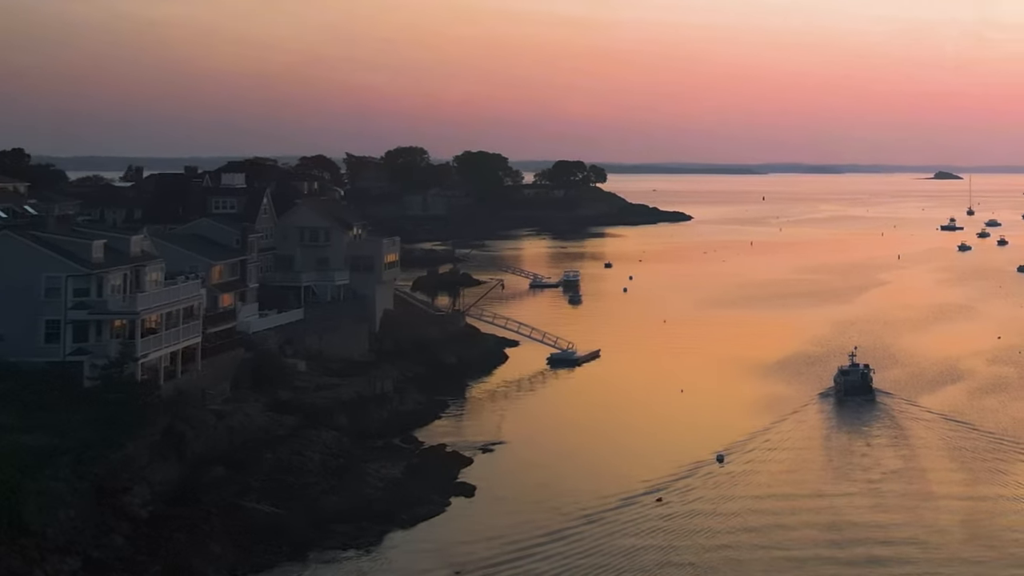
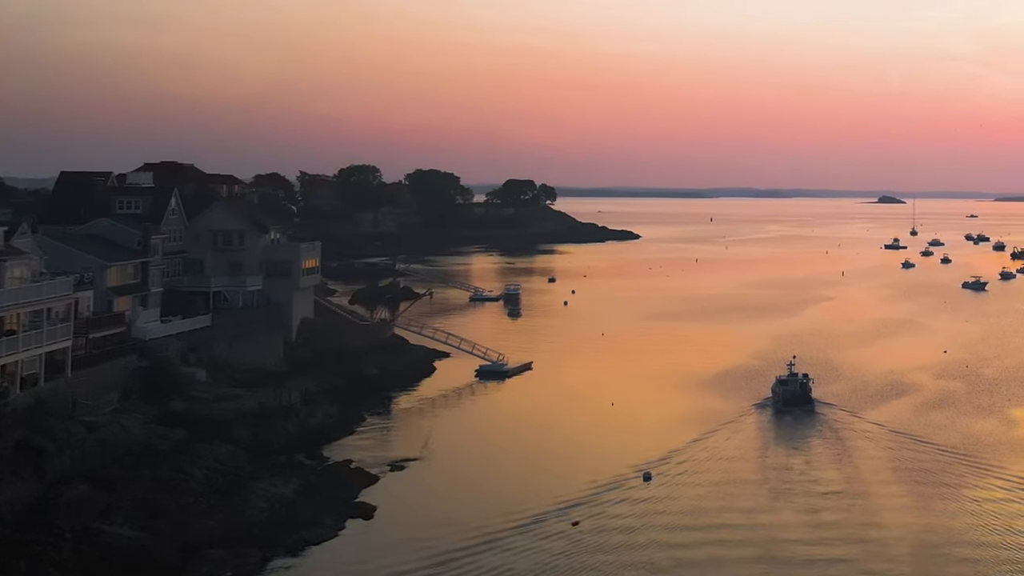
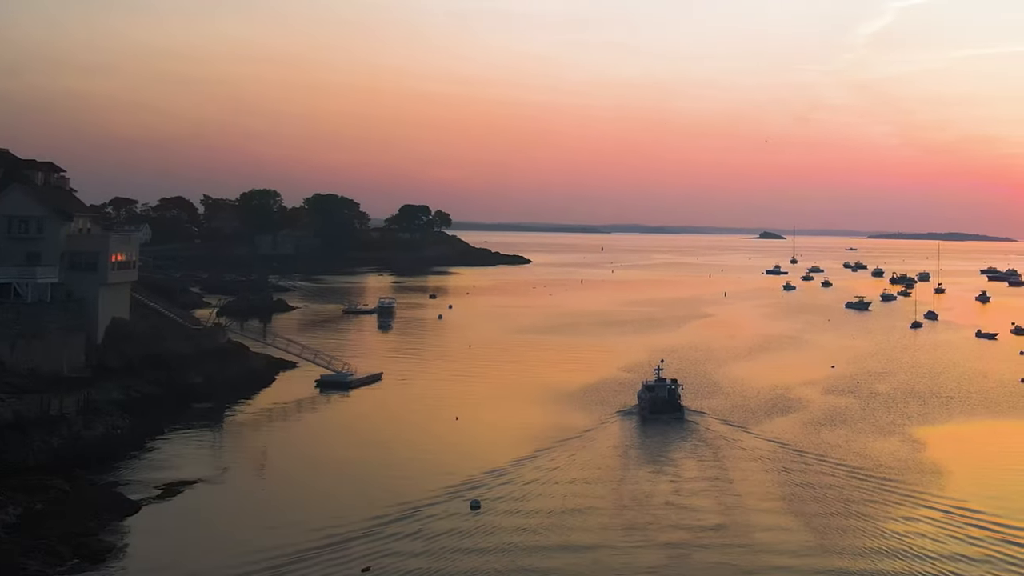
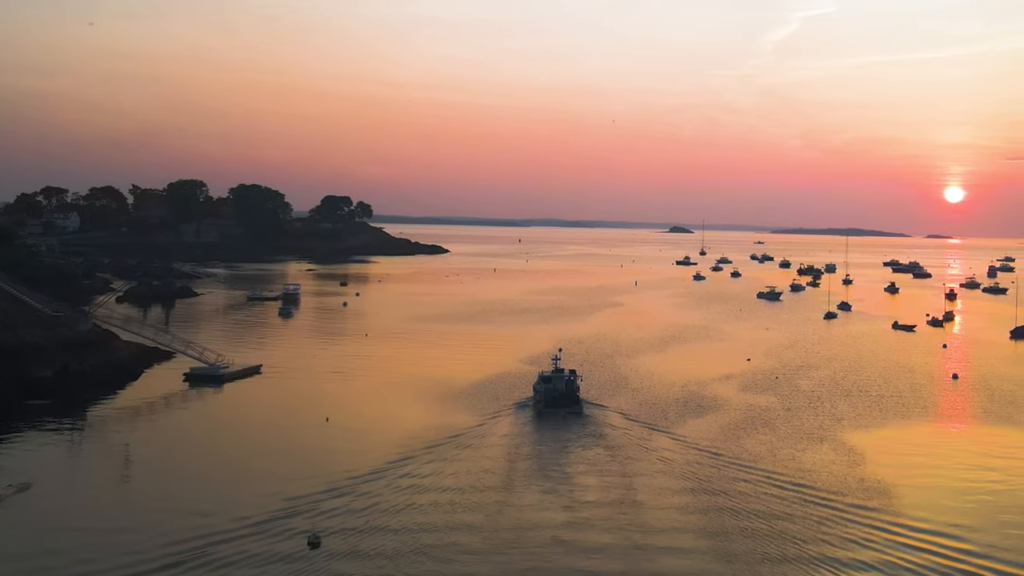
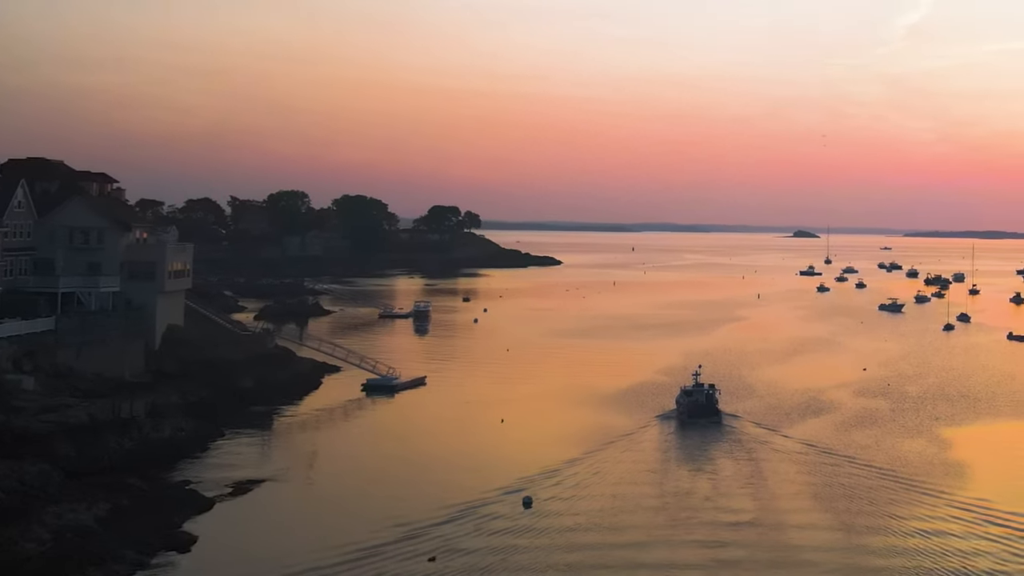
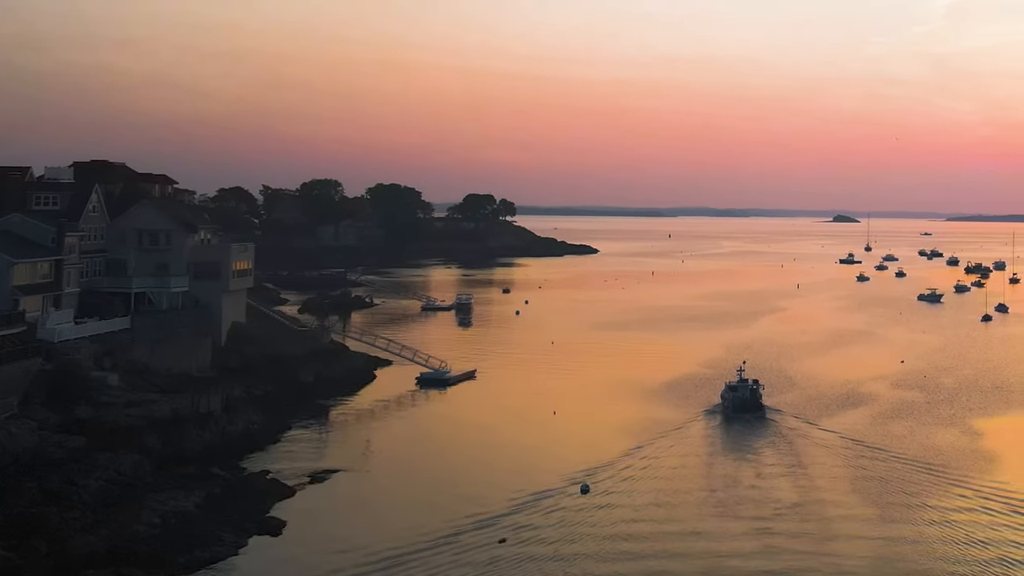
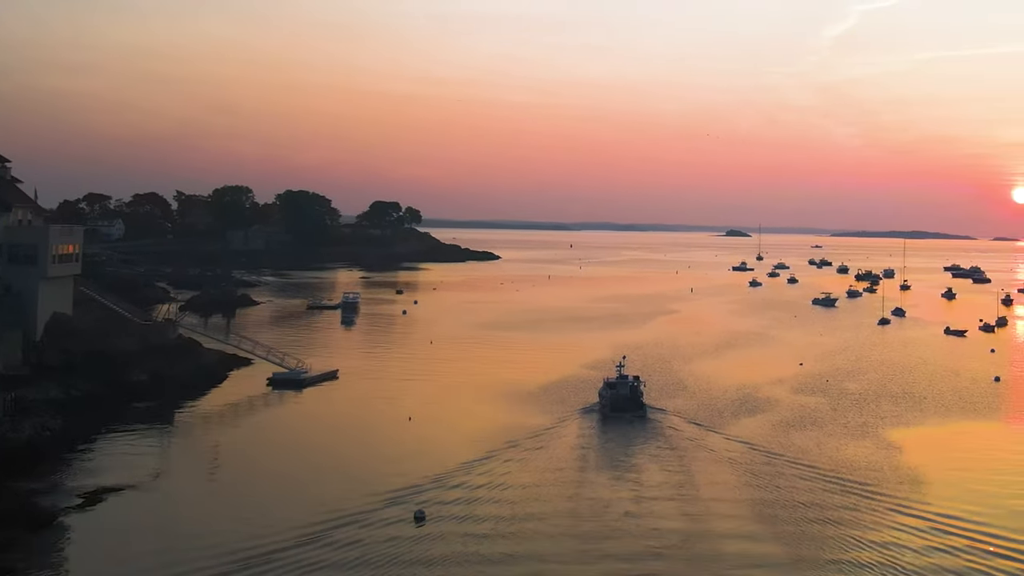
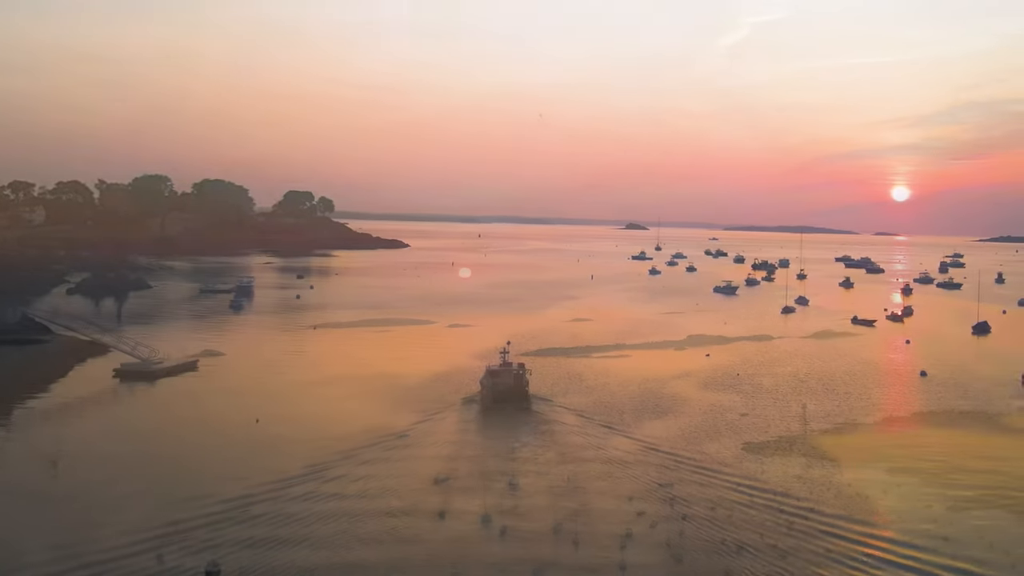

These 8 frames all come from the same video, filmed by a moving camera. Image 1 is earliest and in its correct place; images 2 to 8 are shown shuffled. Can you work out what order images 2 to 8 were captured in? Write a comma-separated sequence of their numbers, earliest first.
2, 6, 5, 3, 7, 4, 8
